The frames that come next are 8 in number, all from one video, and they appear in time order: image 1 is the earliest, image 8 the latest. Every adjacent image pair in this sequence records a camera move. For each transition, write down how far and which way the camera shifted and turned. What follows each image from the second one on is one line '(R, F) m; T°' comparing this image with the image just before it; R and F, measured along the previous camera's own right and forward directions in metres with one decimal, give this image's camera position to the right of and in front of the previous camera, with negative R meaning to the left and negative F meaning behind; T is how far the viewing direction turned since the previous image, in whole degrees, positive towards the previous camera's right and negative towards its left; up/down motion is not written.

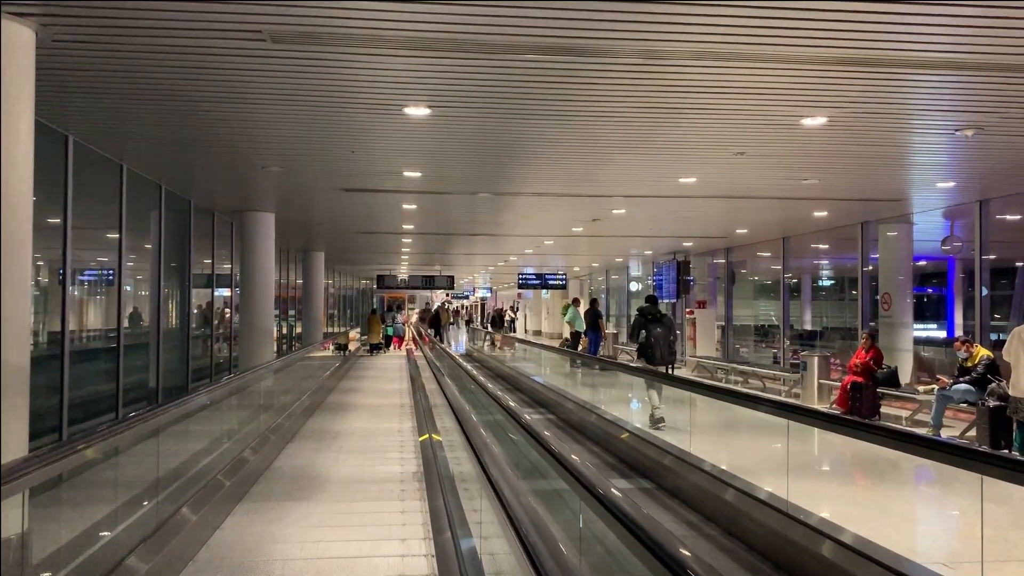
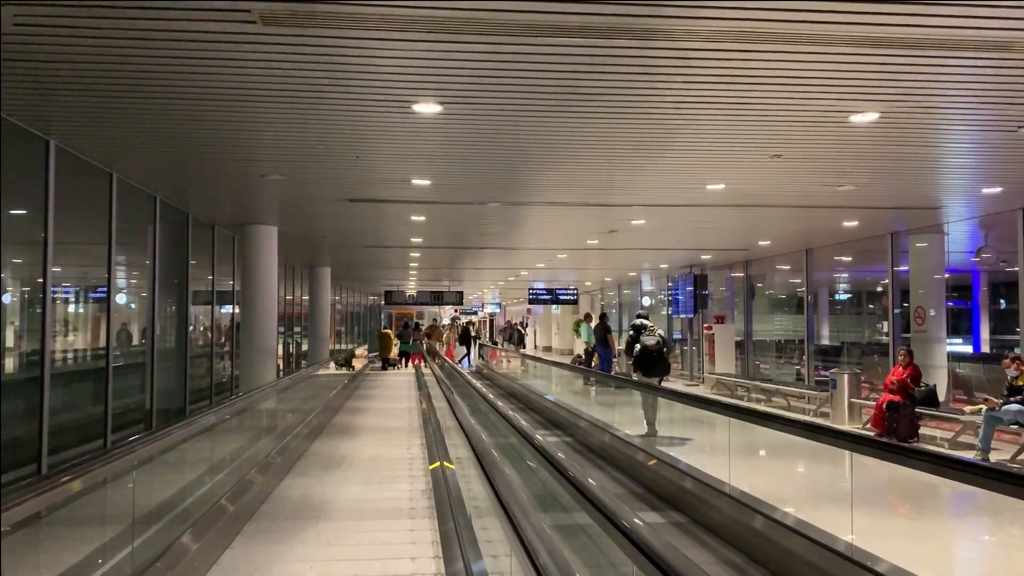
(-0.1, +0.4) m; -1°
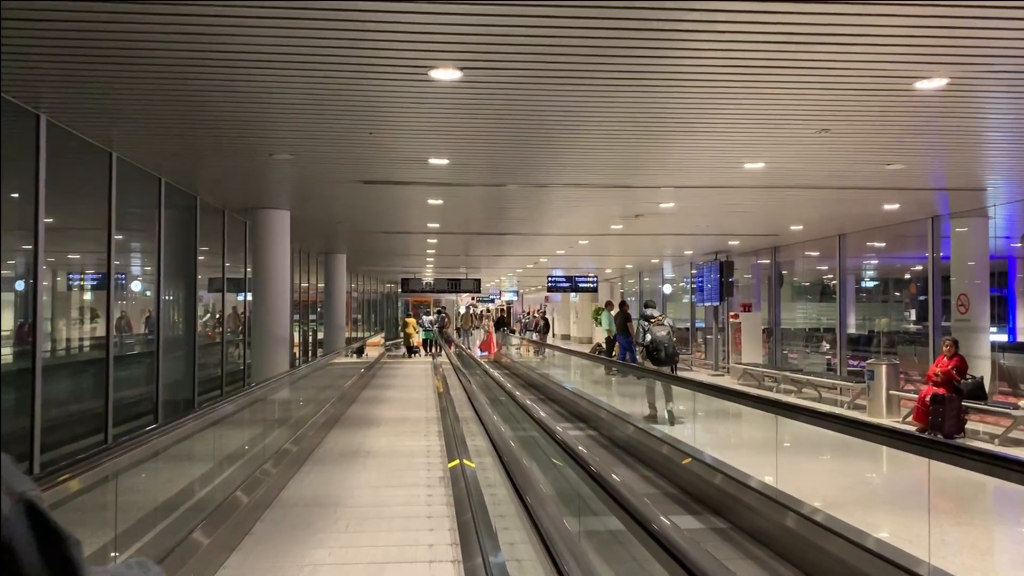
(-0.1, +0.4) m; -1°
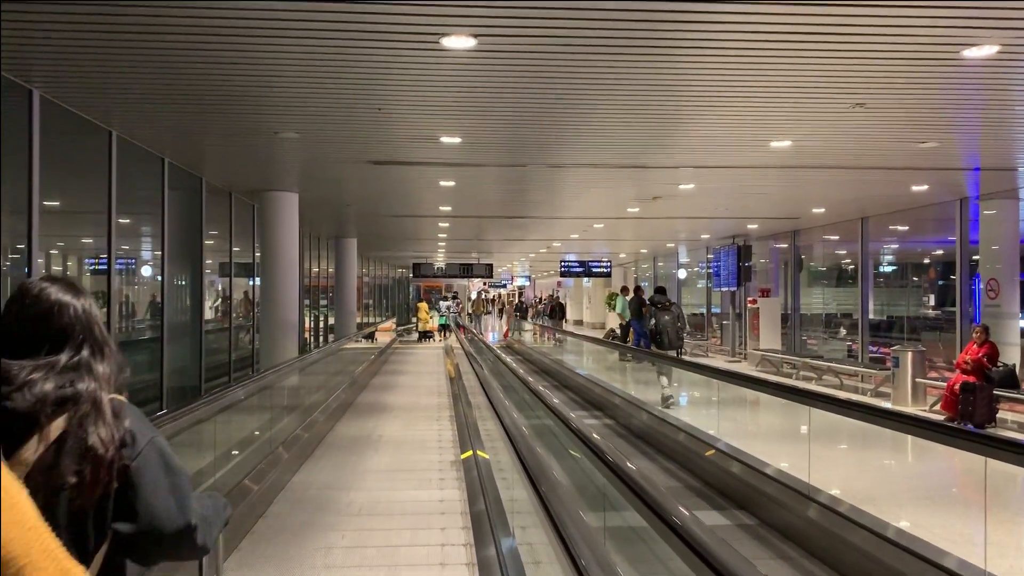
(0.0, +0.2) m; -1°
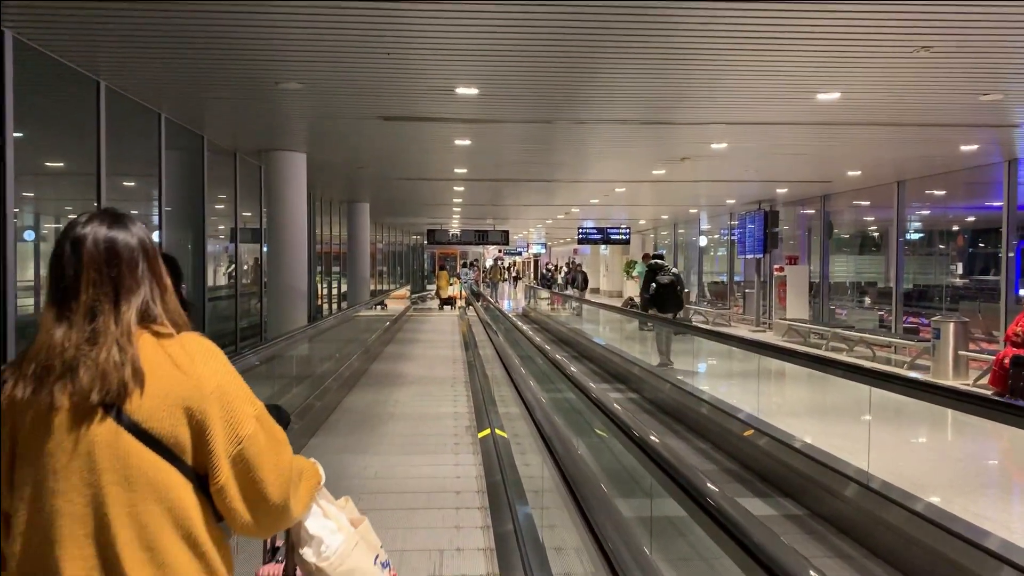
(0.0, +0.4) m; -1°
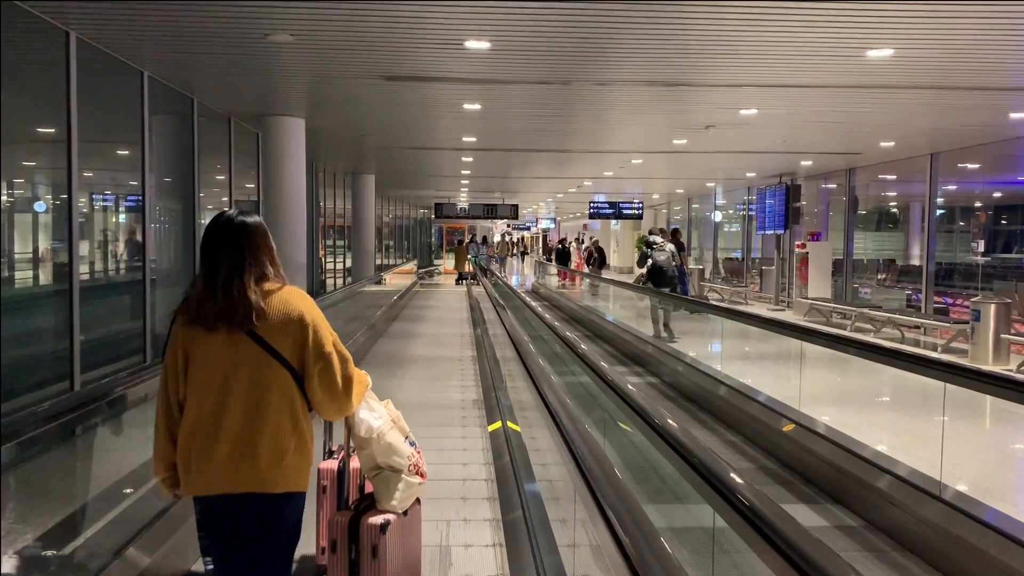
(0.0, +0.4) m; -1°
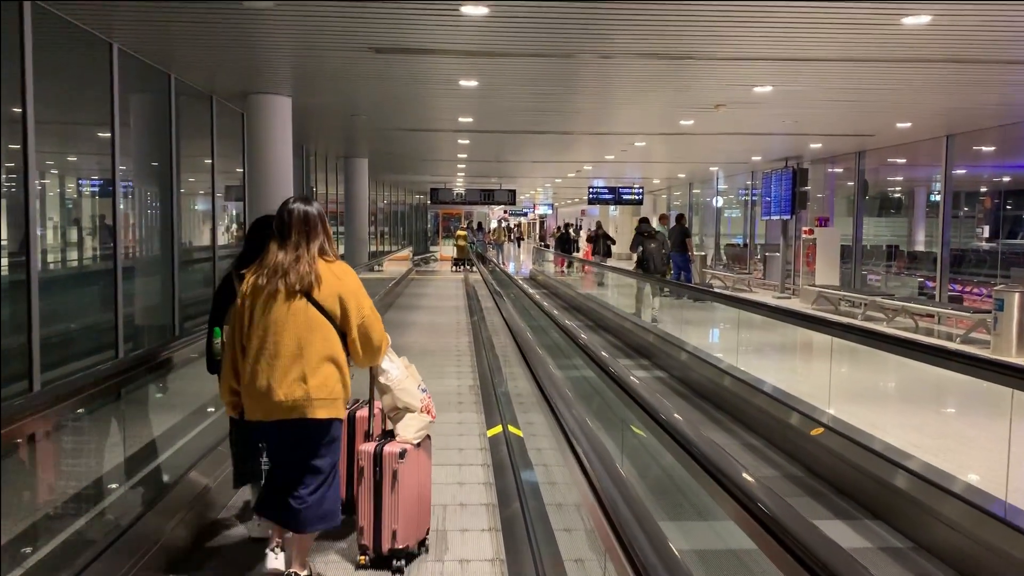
(0.0, +0.4) m; 0°
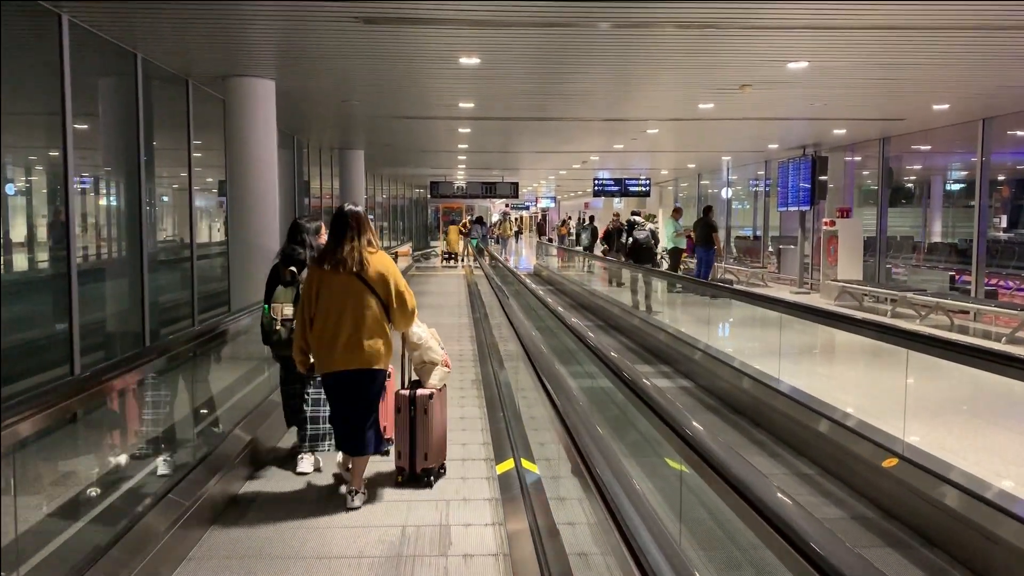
(0.0, +0.6) m; 0°
